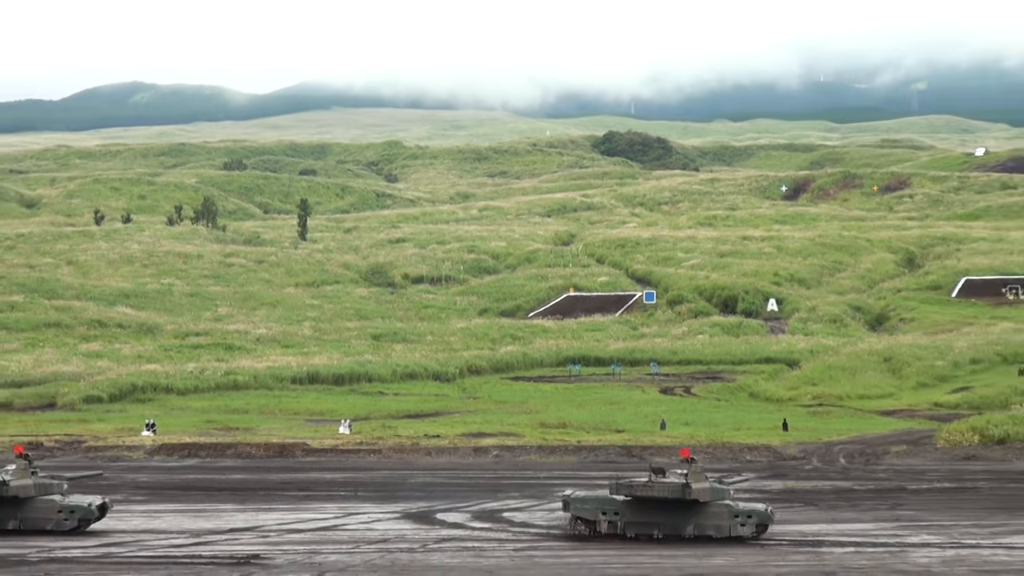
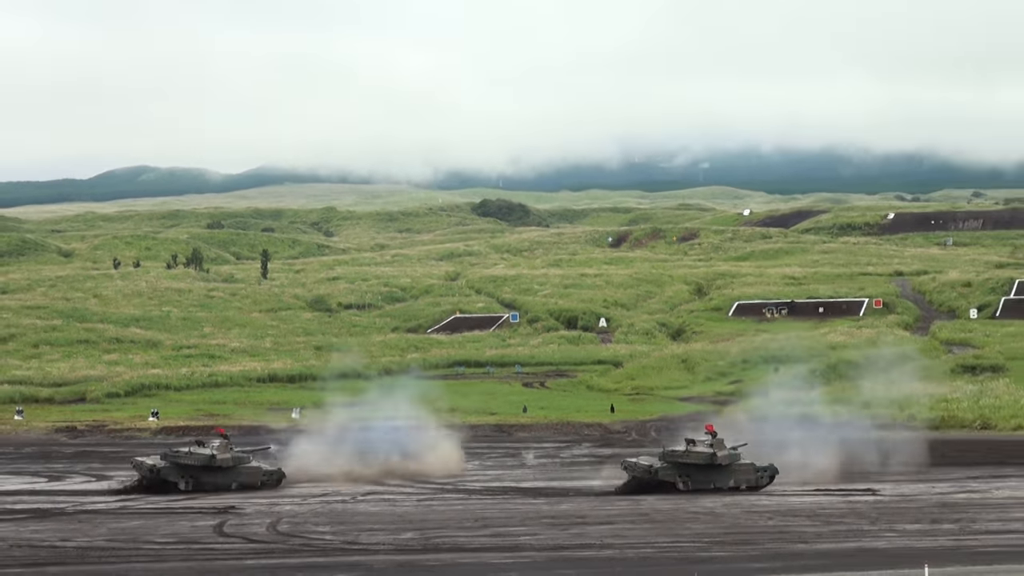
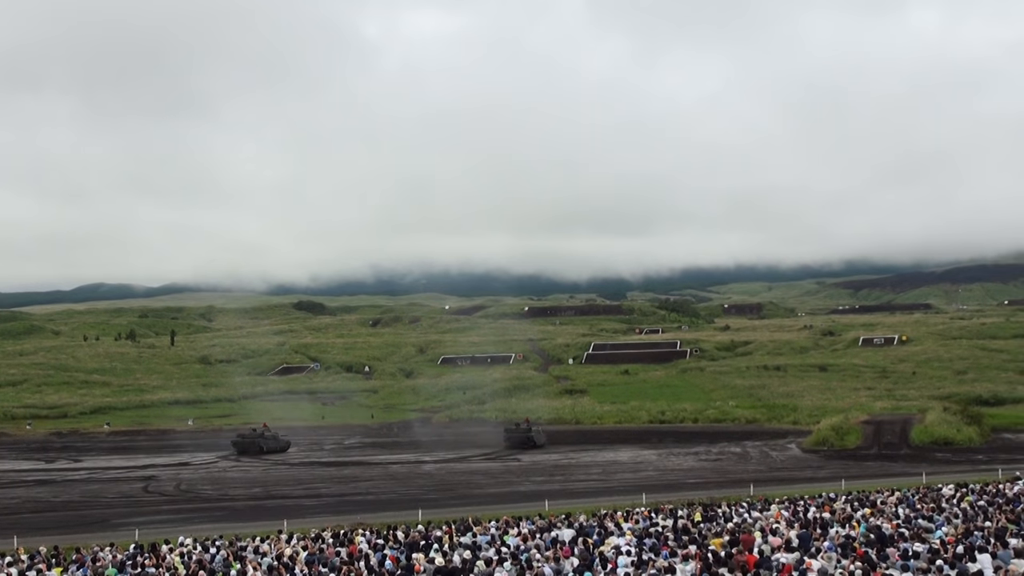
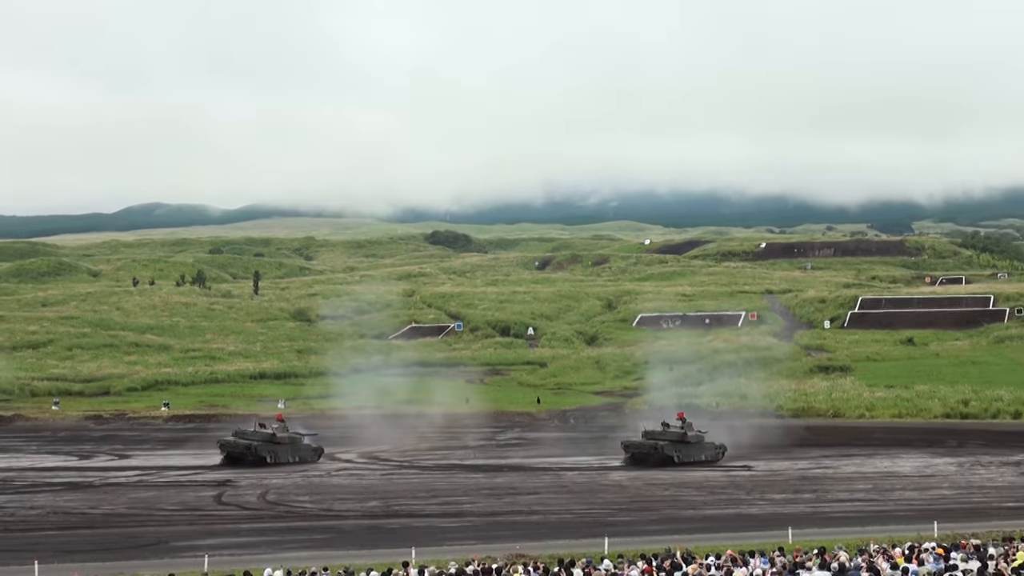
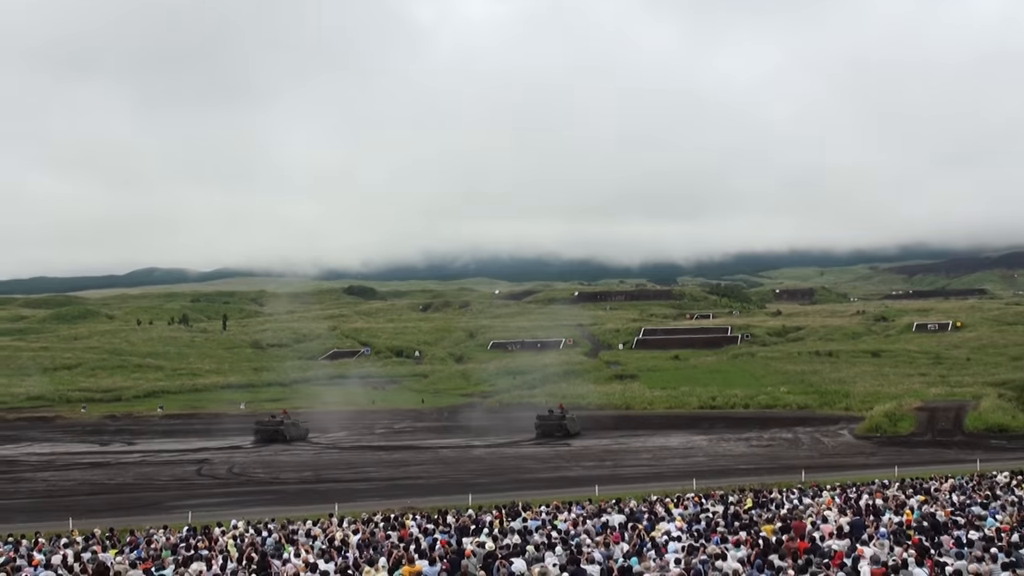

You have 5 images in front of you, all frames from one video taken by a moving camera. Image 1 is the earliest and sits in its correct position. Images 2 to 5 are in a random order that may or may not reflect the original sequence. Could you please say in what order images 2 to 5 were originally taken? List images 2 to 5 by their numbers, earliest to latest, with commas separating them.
2, 4, 5, 3
